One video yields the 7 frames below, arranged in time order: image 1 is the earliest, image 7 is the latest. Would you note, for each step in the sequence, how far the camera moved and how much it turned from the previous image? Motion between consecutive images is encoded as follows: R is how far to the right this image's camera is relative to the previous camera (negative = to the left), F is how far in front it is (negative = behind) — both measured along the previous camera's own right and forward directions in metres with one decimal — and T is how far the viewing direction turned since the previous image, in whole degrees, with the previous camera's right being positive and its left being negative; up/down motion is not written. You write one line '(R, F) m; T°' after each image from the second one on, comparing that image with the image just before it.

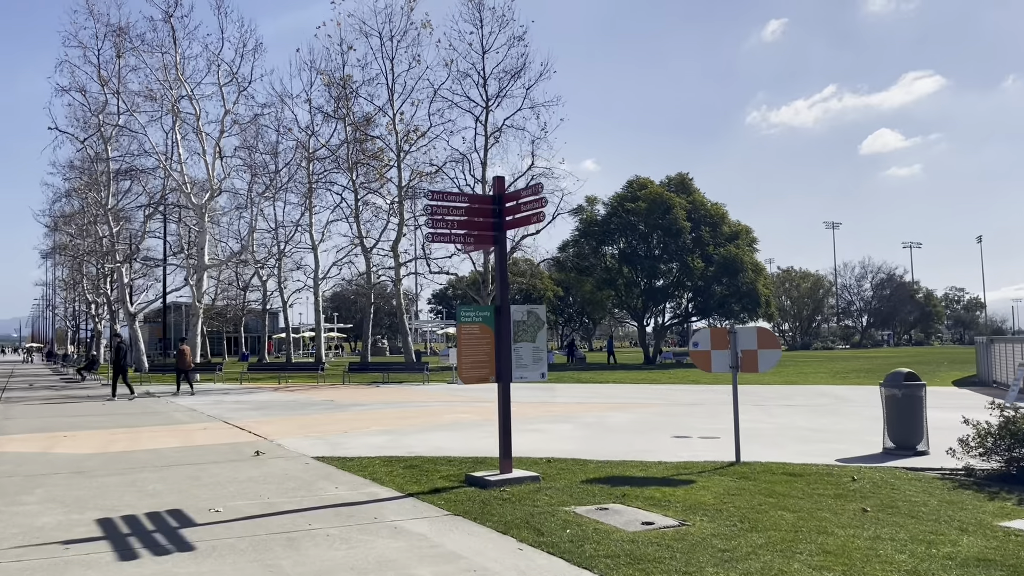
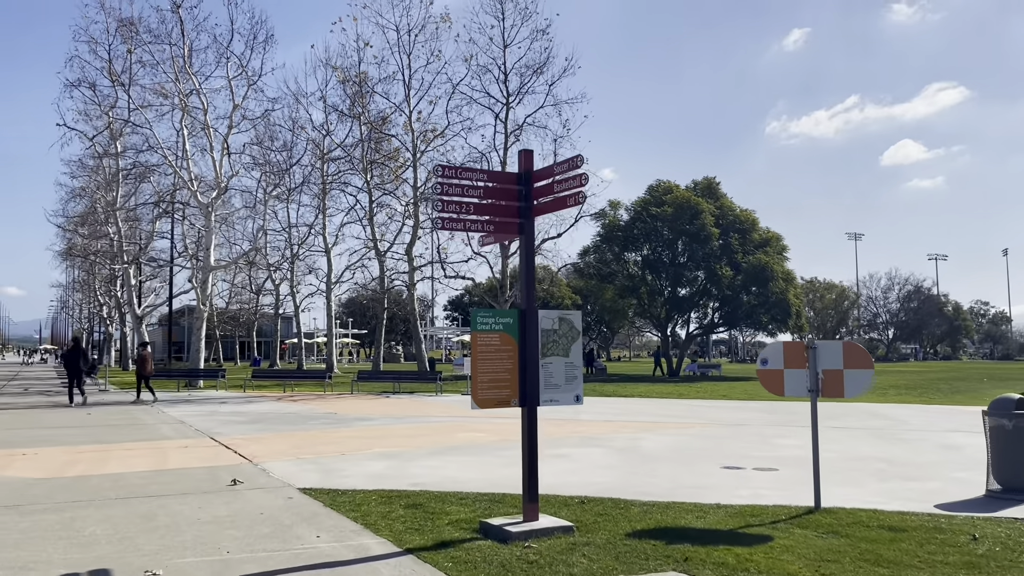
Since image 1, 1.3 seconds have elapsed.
(-0.1, +1.9) m; -1°
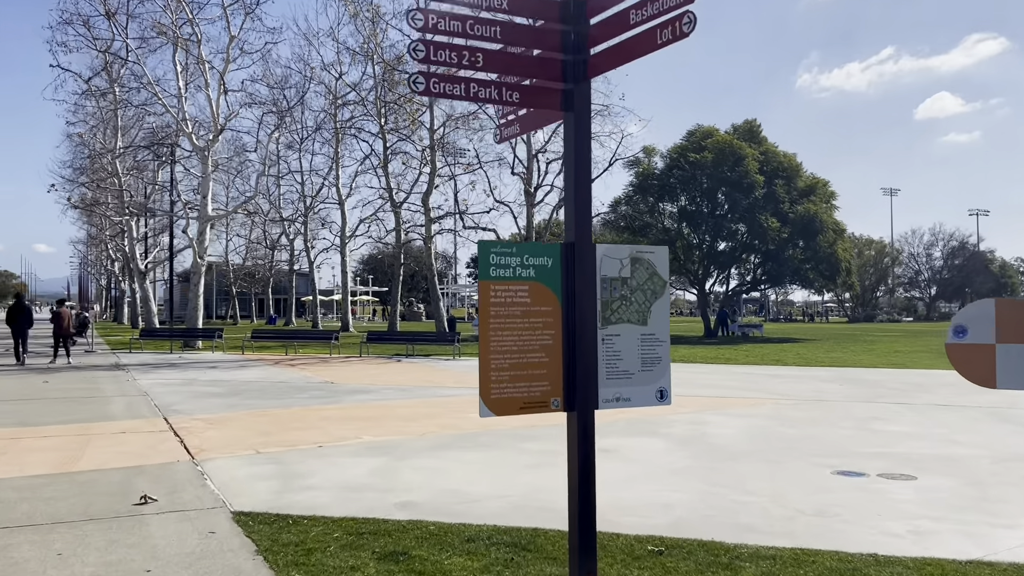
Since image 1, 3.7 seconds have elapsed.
(-0.1, +3.3) m; -2°
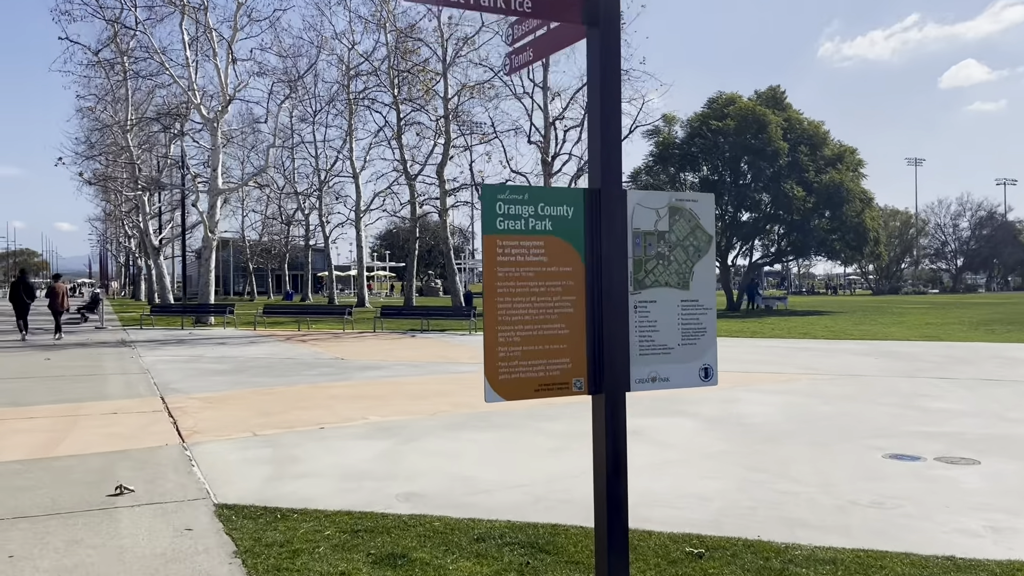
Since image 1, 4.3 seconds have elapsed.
(0.0, +0.8) m; -1°
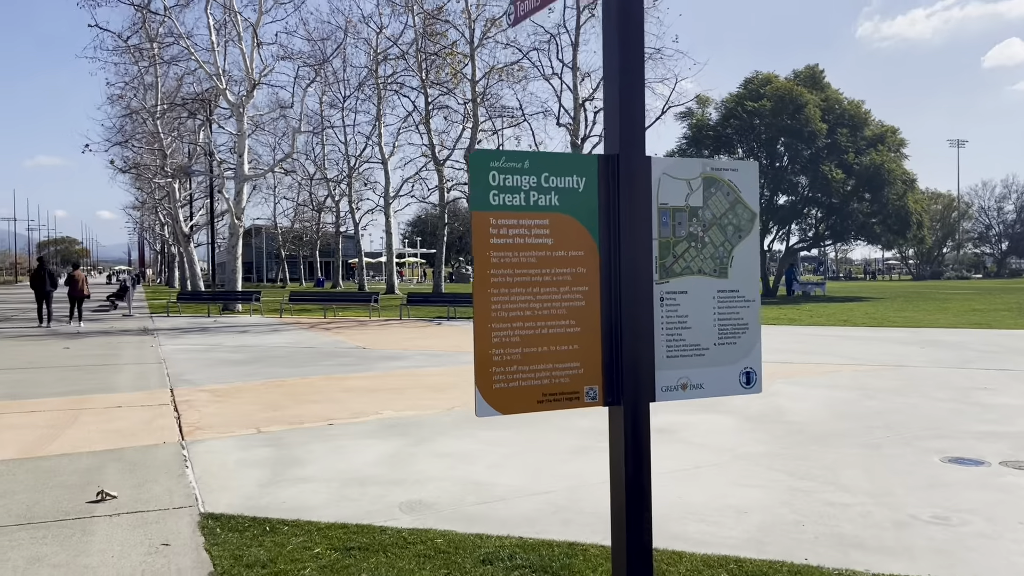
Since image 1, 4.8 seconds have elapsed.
(+0.1, +0.6) m; -2°
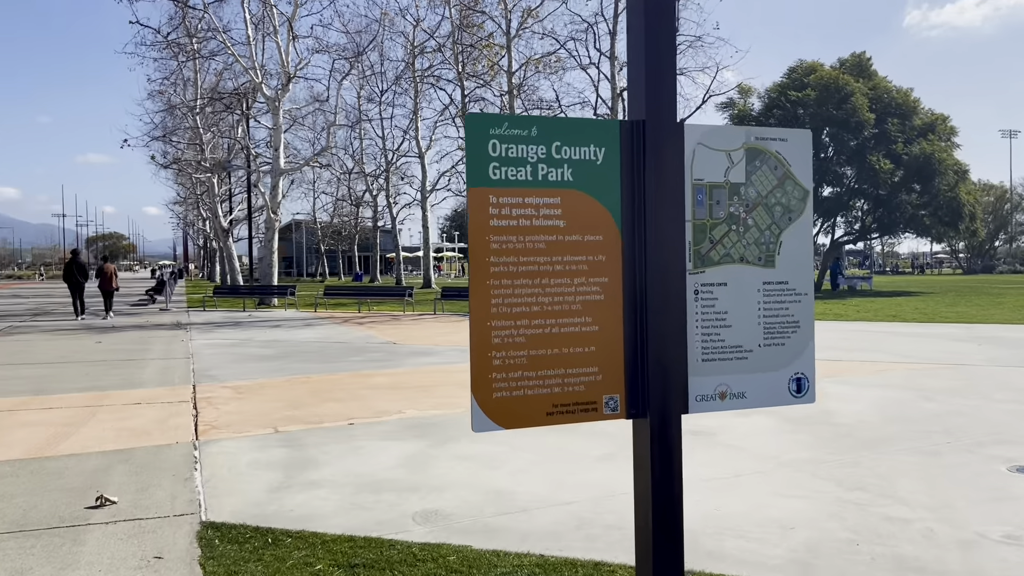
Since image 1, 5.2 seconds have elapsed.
(+0.1, +0.5) m; -3°
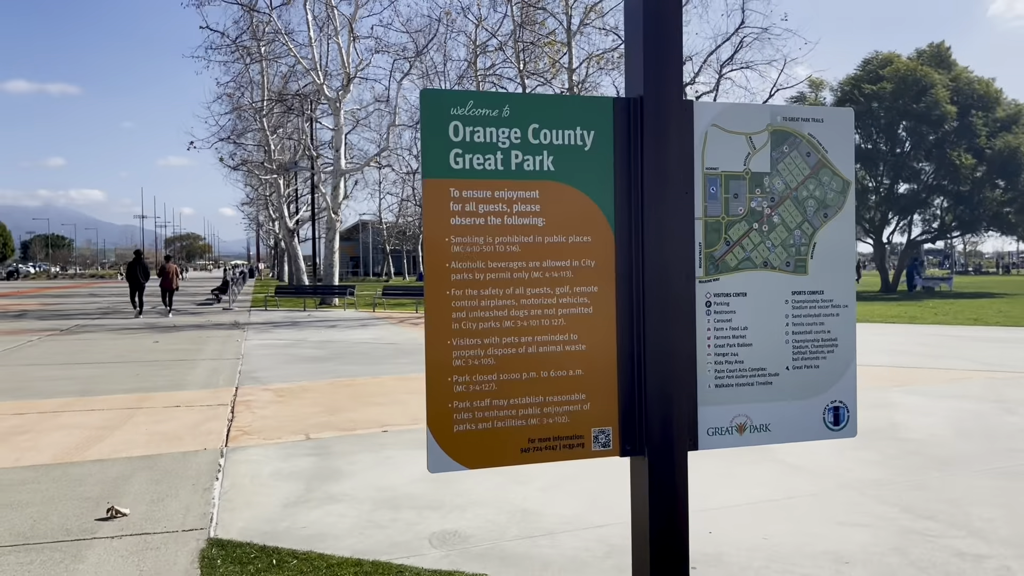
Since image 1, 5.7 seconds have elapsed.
(+0.2, +0.4) m; -4°
